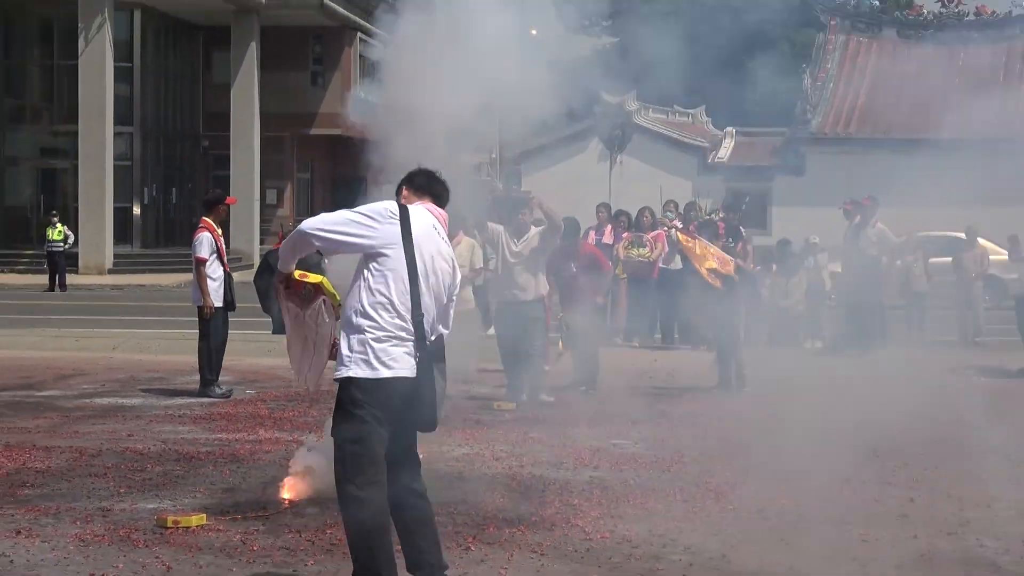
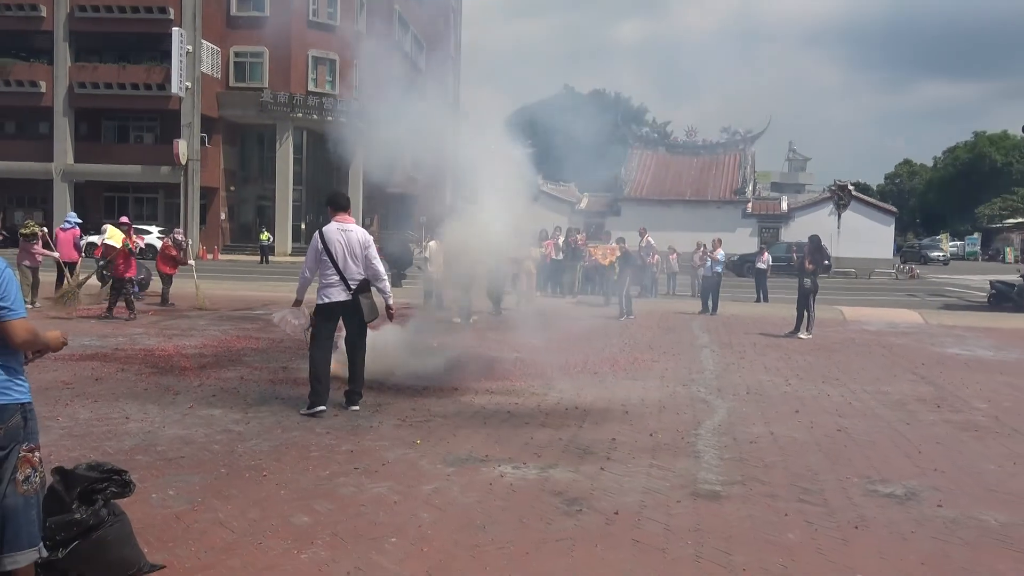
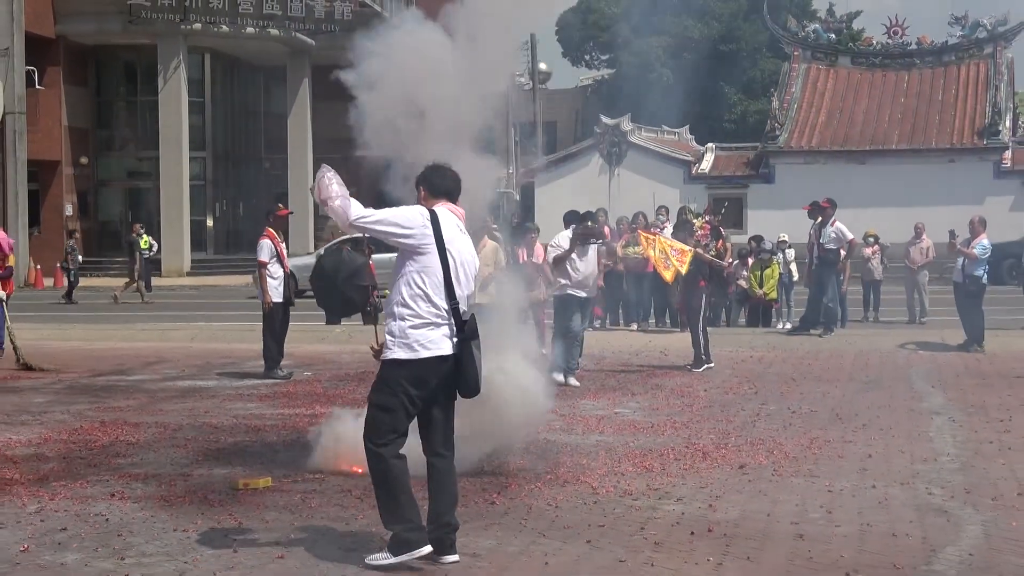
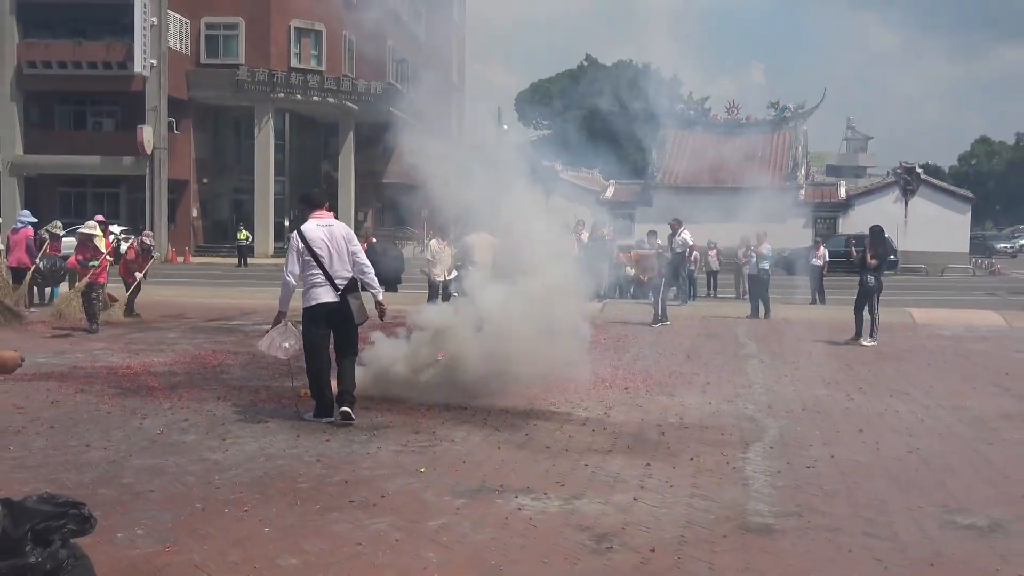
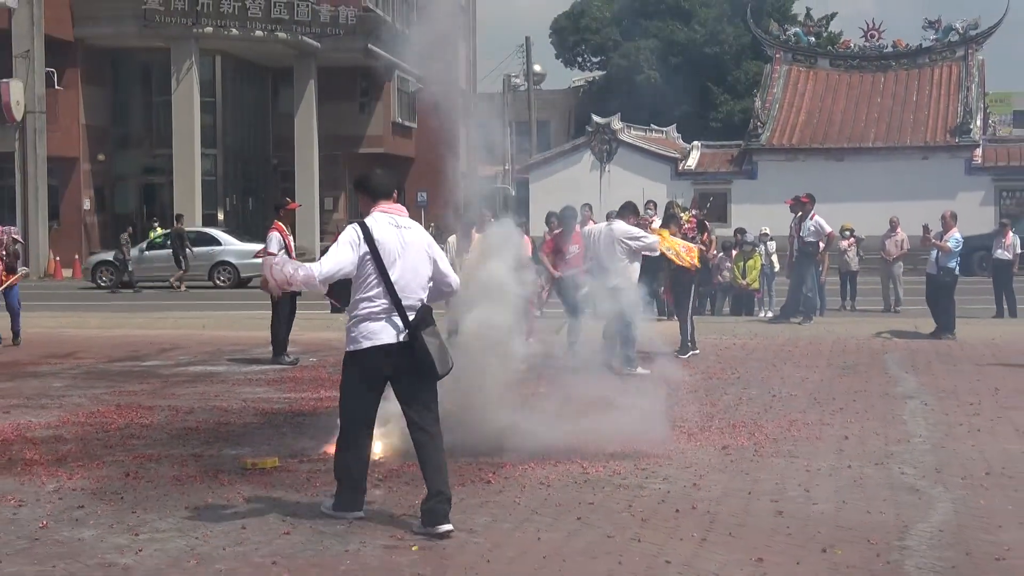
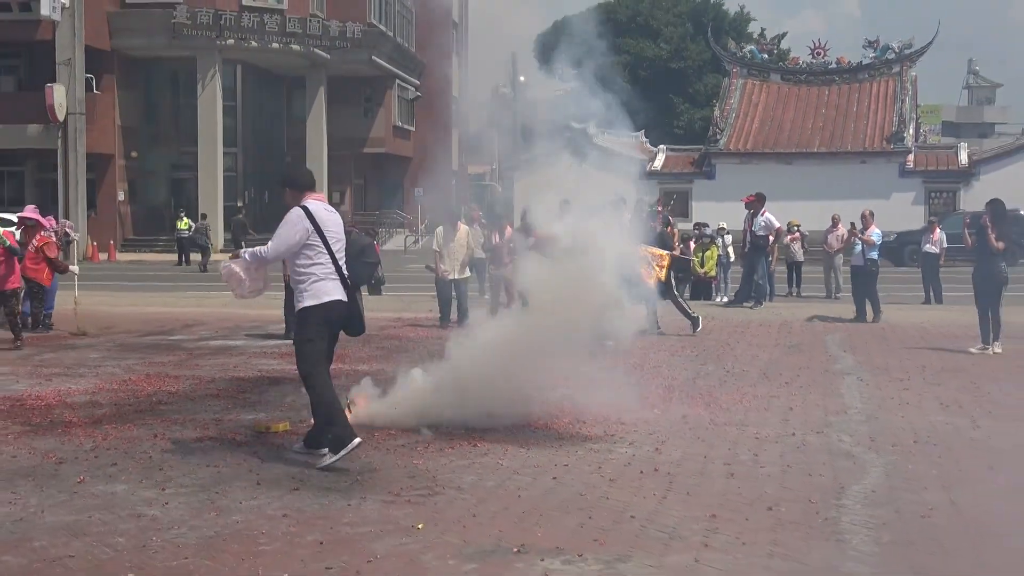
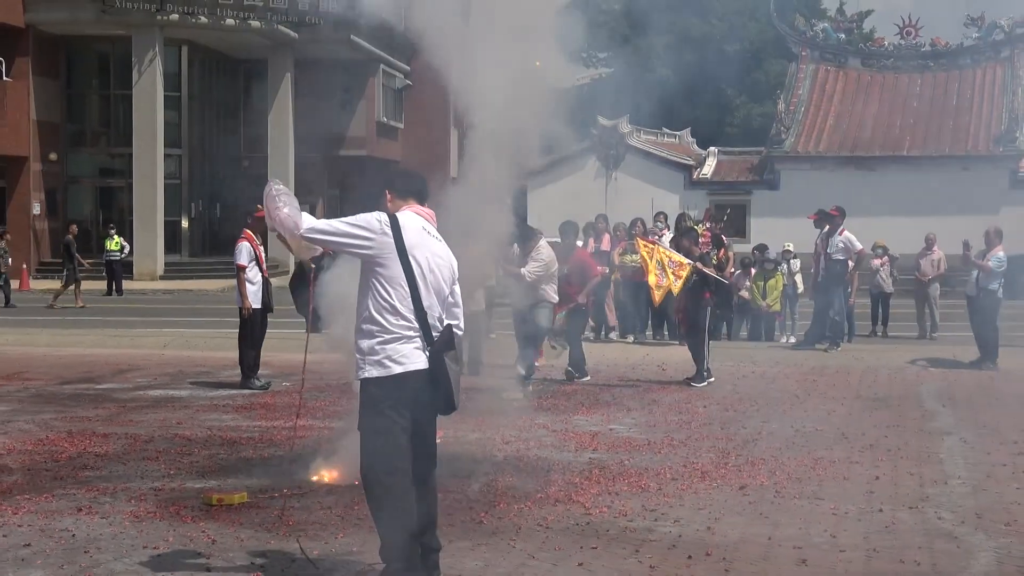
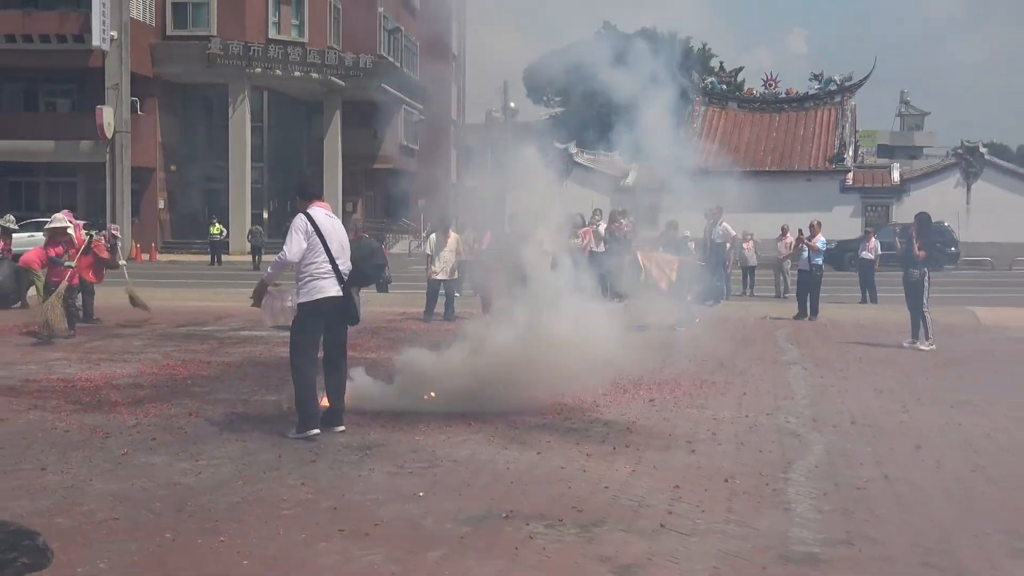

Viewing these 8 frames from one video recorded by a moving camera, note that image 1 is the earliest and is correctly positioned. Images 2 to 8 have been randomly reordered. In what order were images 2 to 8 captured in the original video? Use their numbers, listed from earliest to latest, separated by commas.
7, 3, 5, 6, 8, 4, 2
